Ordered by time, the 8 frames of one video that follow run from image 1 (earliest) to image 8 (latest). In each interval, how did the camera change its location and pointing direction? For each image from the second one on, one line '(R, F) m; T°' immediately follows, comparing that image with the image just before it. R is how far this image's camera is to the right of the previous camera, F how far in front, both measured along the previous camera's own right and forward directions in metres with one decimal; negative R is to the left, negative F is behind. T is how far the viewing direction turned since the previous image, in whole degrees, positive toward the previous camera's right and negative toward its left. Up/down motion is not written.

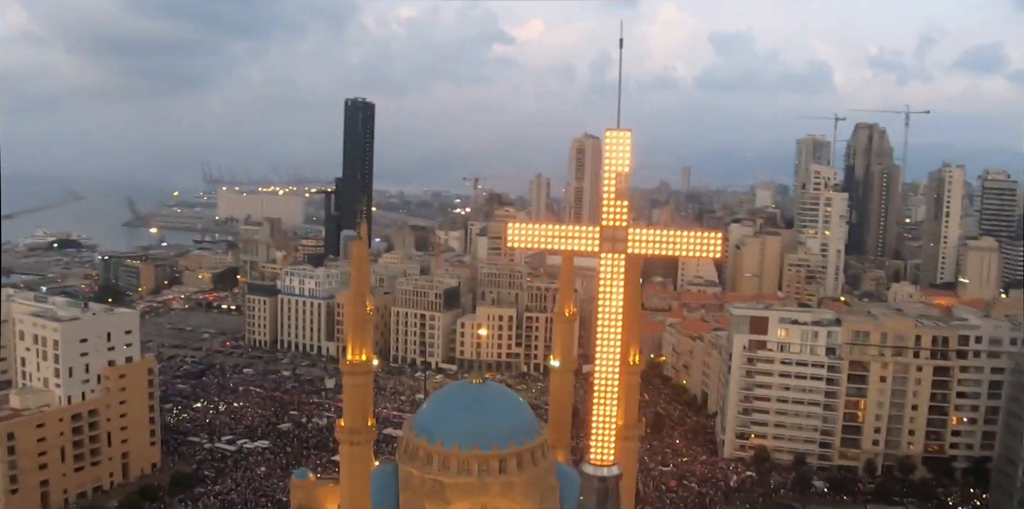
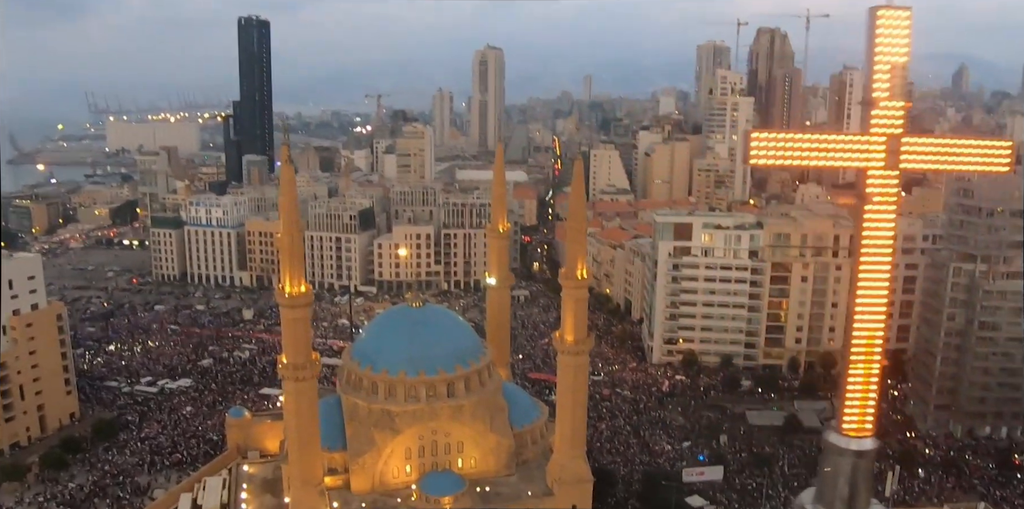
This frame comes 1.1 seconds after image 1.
(-0.8, +1.0) m; +6°
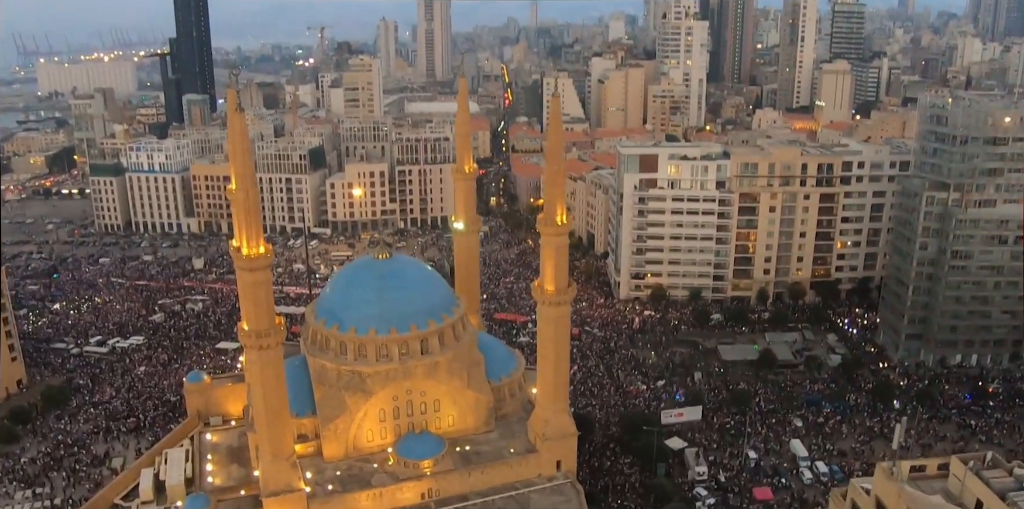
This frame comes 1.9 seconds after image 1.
(-0.5, +1.5) m; +3°
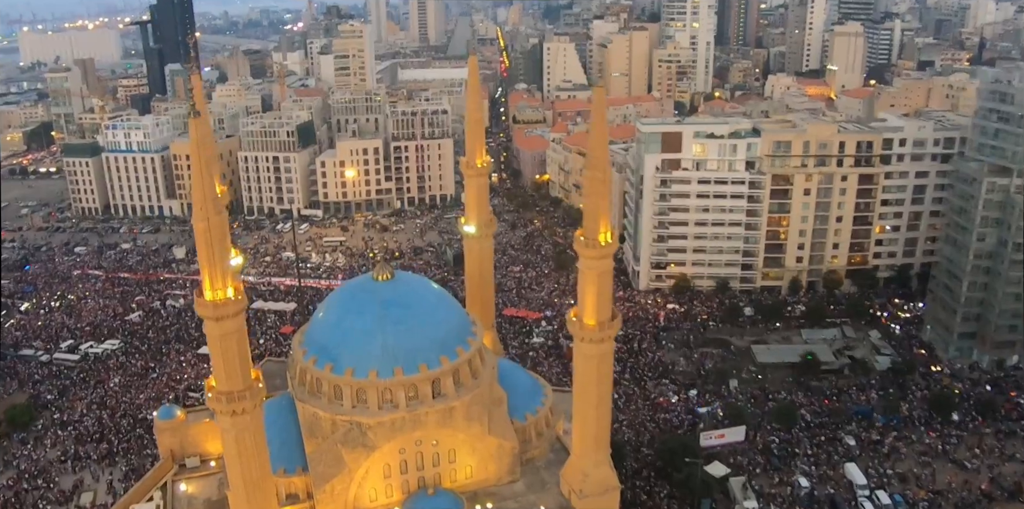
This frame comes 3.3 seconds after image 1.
(-0.7, +3.9) m; 0°
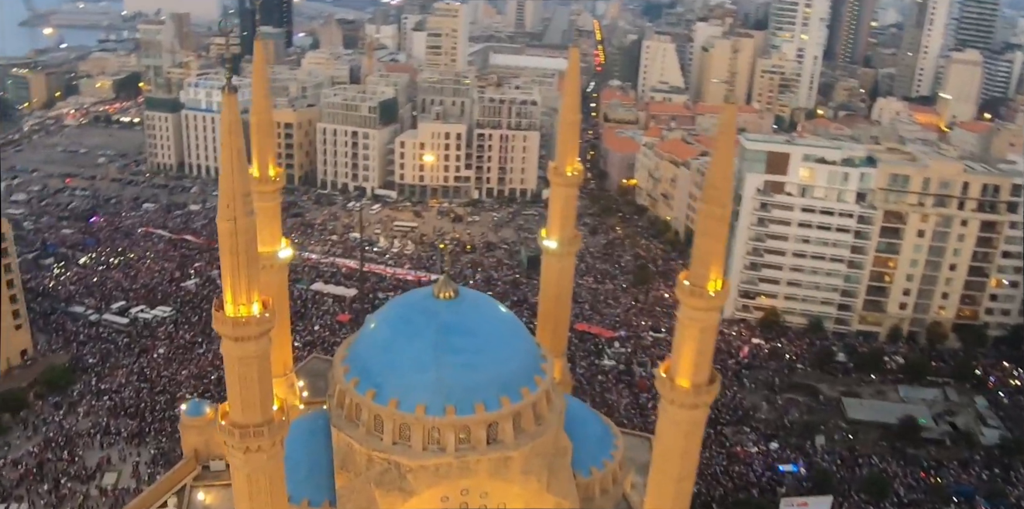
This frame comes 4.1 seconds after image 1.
(-0.4, +2.8) m; -5°
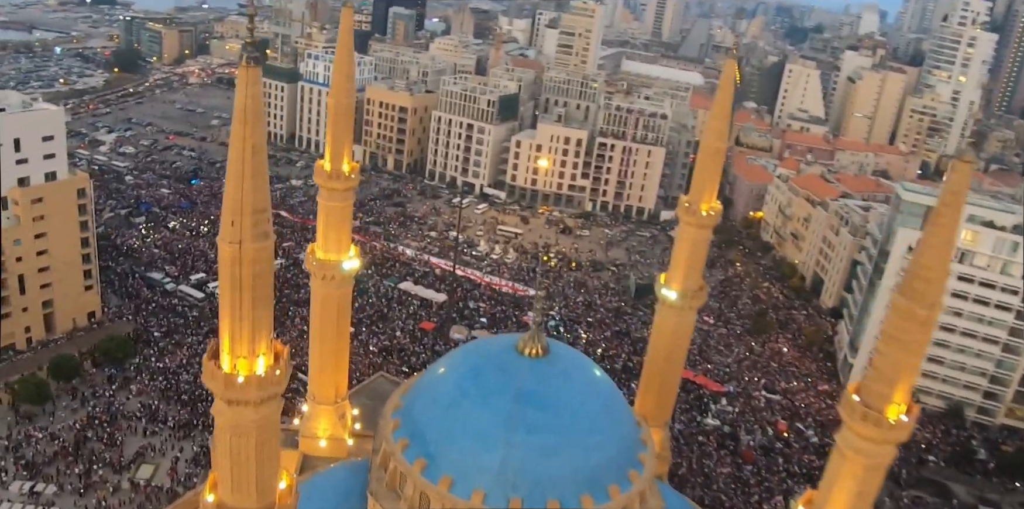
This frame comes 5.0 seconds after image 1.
(-0.2, +3.5) m; -7°
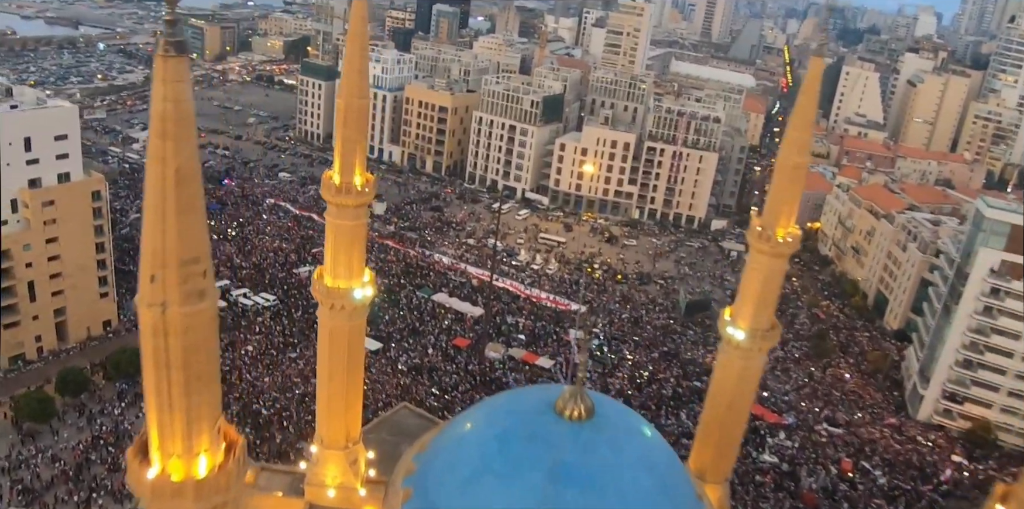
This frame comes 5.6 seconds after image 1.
(0.0, +2.4) m; -3°
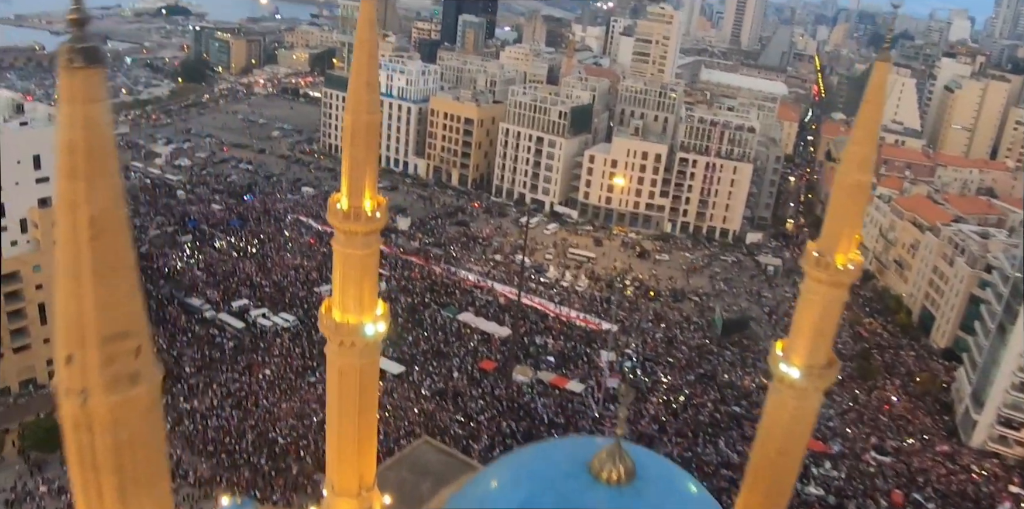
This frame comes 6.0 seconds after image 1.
(0.0, +1.3) m; -2°
